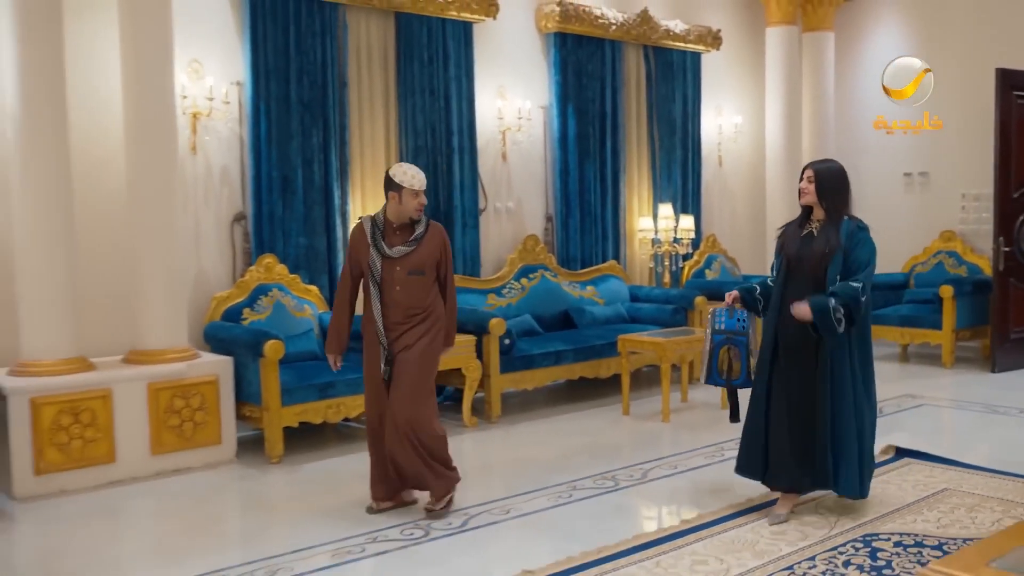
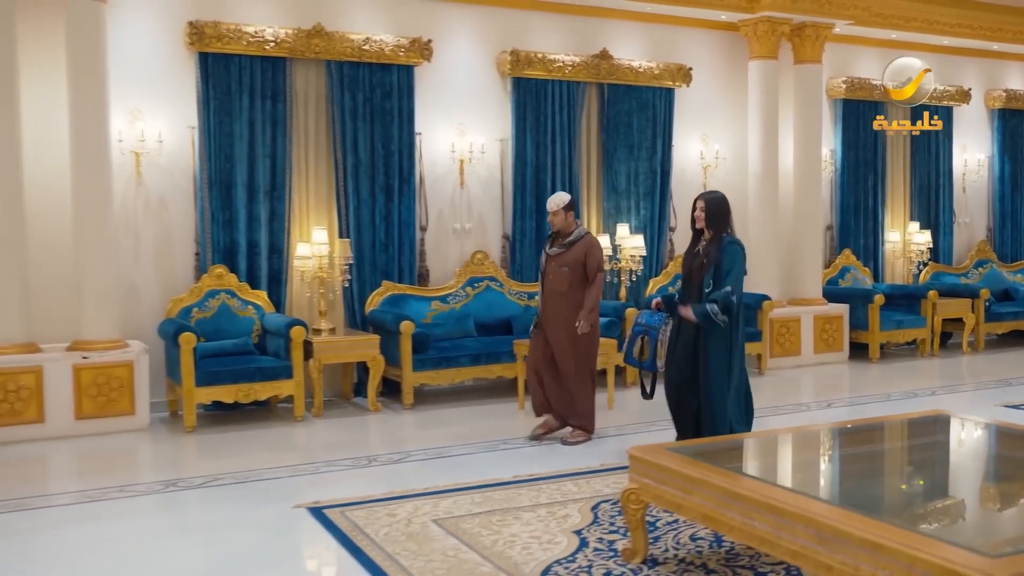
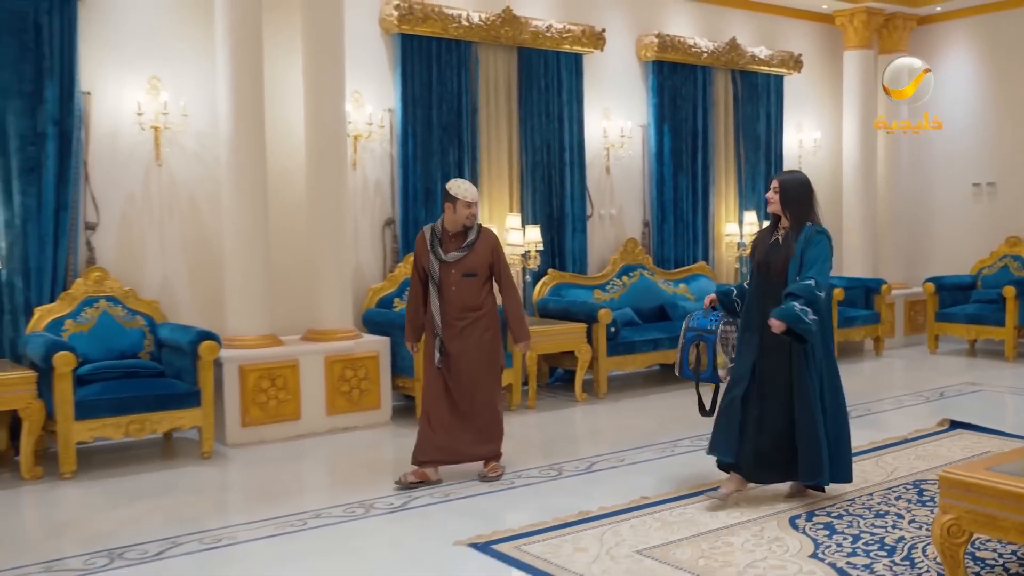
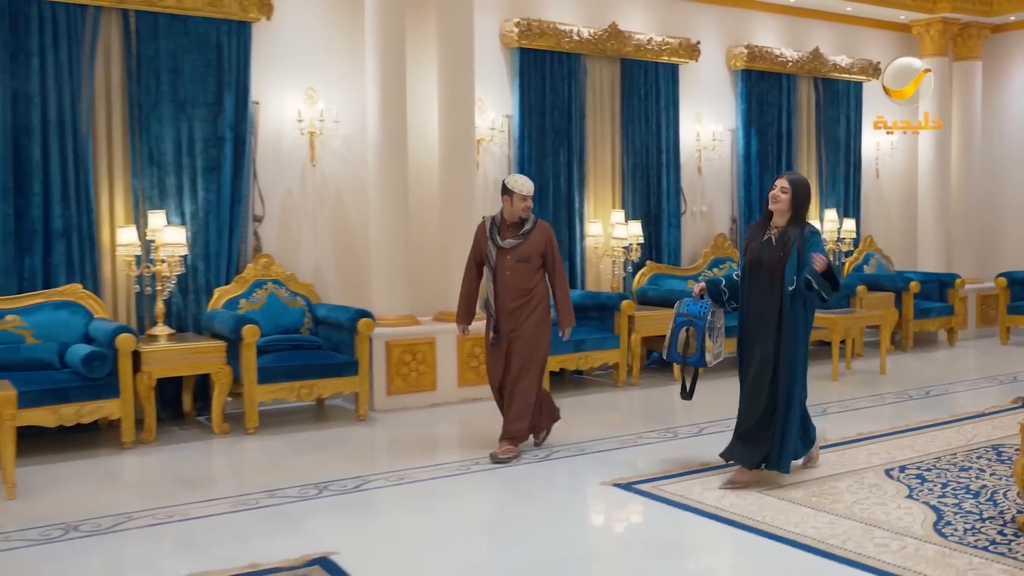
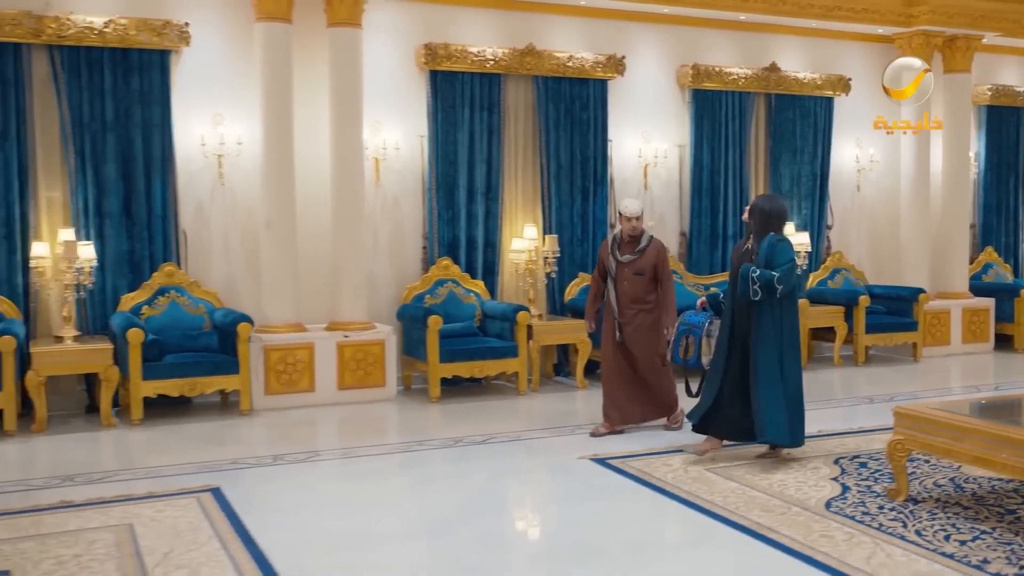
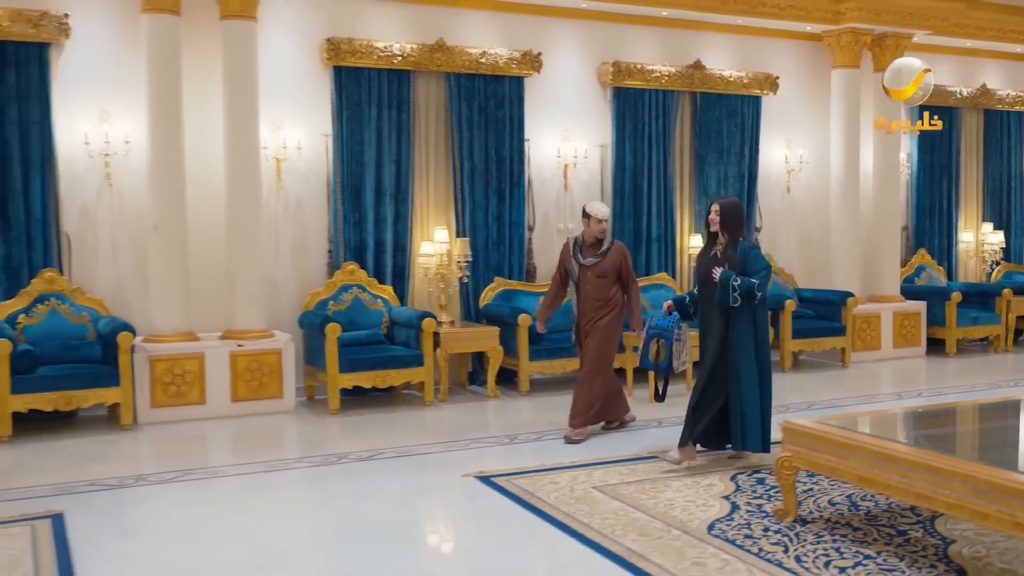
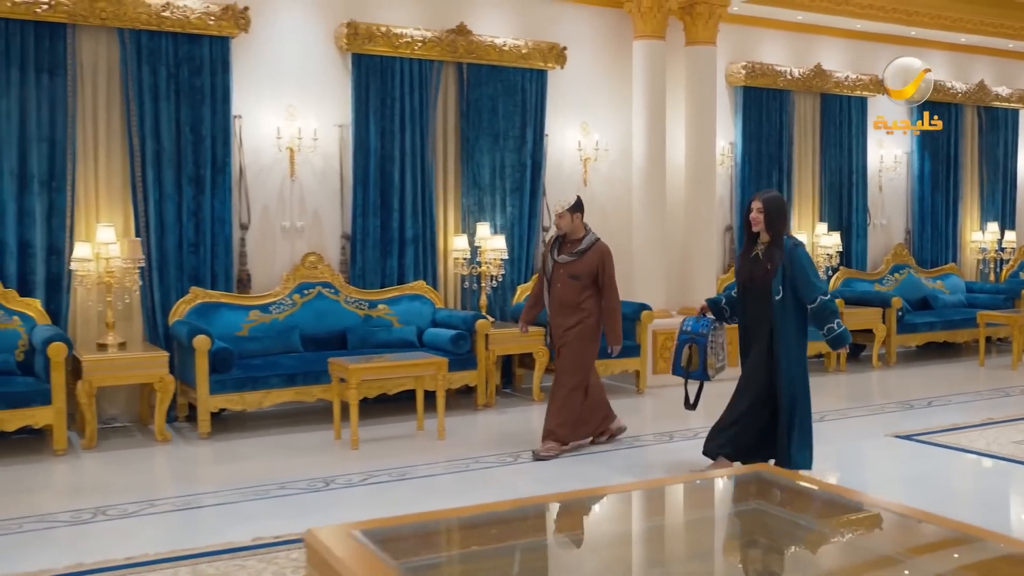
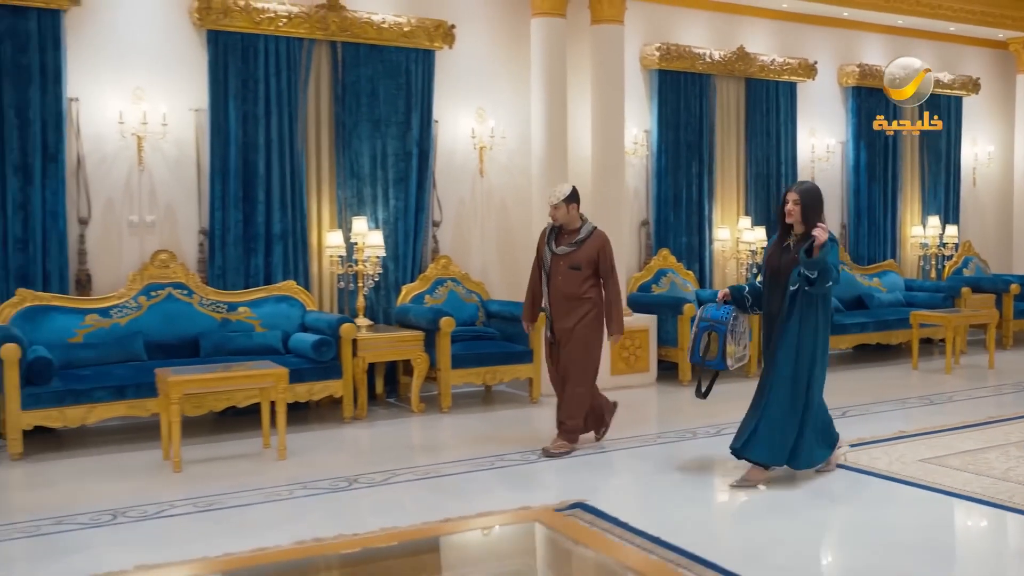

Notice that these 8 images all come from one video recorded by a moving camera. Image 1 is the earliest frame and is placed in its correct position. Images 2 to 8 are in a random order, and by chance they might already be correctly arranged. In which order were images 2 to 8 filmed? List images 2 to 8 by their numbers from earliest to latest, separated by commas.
3, 4, 8, 7, 2, 6, 5
